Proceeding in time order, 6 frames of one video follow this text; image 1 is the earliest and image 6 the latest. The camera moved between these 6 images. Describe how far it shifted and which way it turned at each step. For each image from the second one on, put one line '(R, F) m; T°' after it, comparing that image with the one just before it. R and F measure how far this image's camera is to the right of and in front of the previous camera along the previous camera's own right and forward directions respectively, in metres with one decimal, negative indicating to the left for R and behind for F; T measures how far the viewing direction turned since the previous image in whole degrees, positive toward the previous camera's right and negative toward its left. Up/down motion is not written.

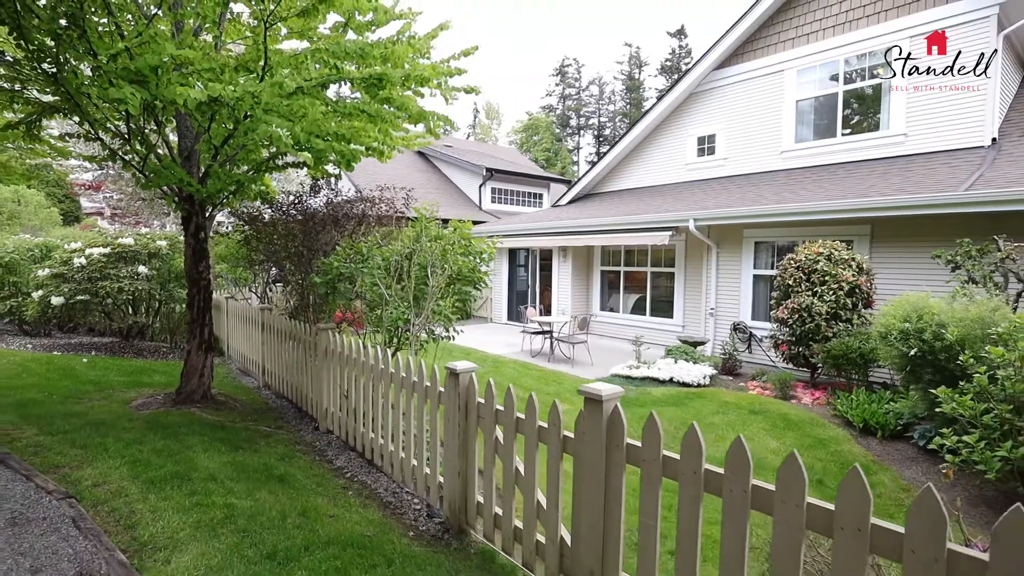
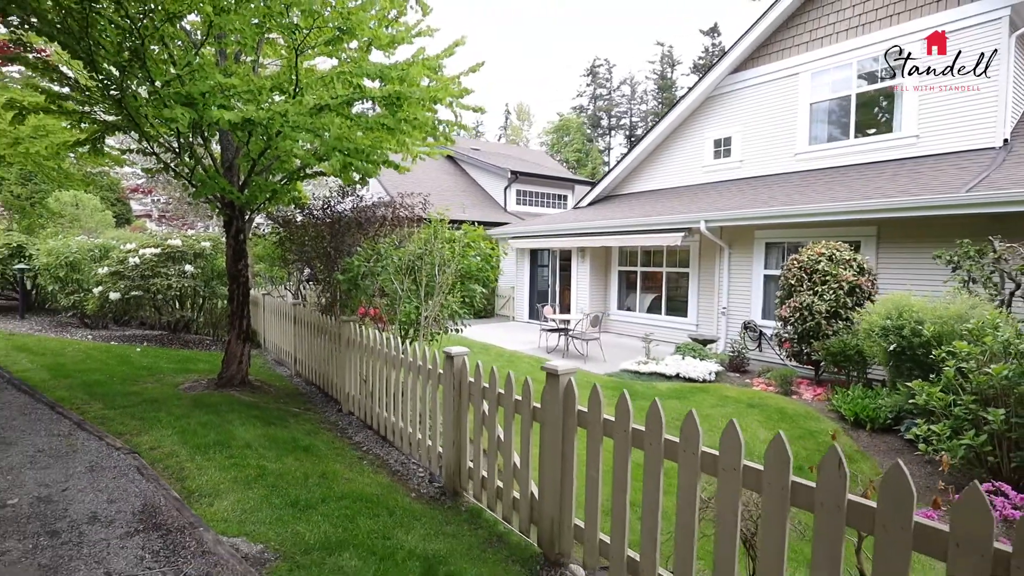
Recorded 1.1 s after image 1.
(+0.3, -0.5) m; -3°
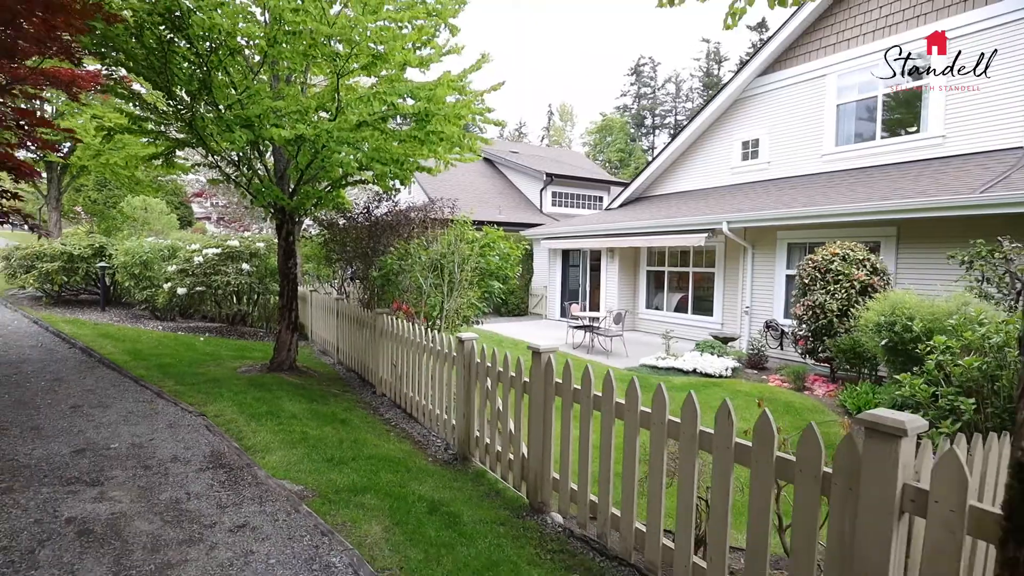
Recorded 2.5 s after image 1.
(+0.3, -0.5) m; -4°
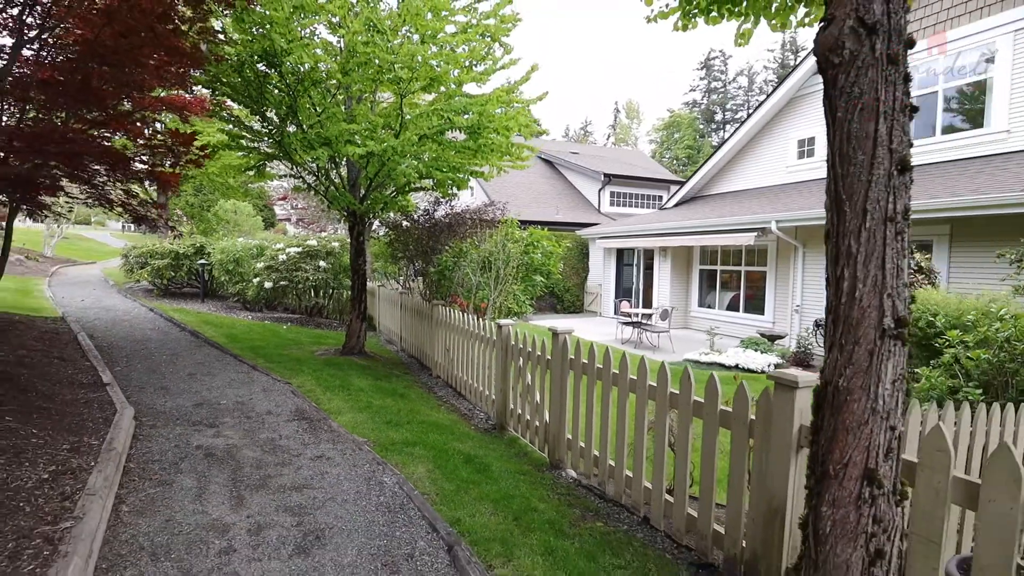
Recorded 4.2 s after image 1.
(+0.3, -0.6) m; -7°
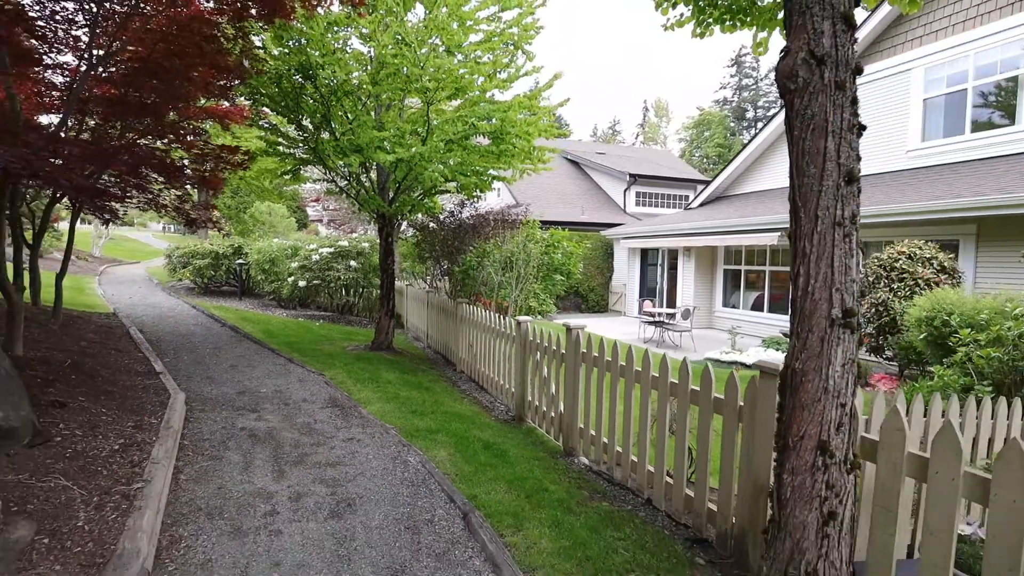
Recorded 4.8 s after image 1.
(+0.1, -0.3) m; -3°
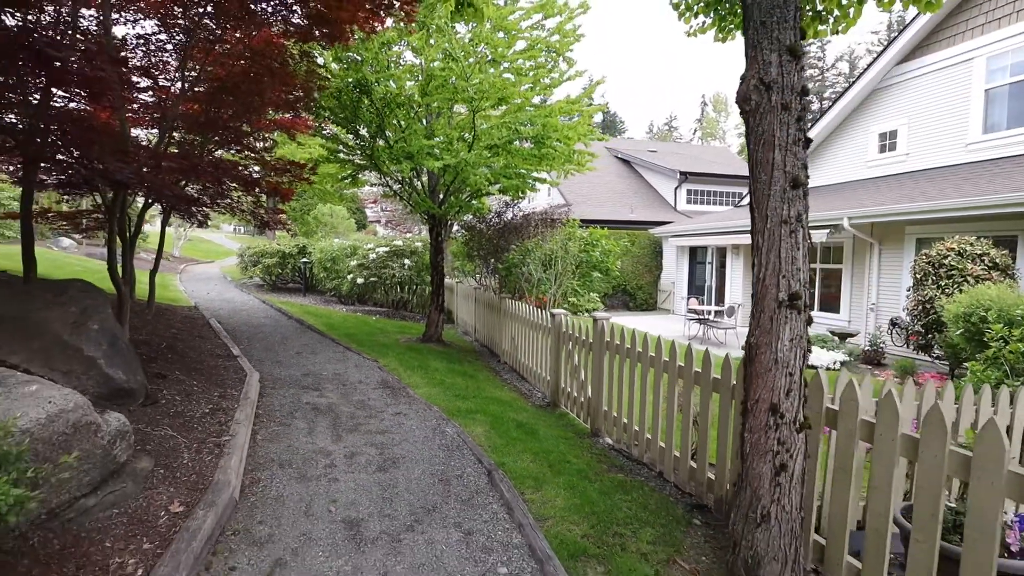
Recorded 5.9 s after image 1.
(+0.2, -0.4) m; -6°
